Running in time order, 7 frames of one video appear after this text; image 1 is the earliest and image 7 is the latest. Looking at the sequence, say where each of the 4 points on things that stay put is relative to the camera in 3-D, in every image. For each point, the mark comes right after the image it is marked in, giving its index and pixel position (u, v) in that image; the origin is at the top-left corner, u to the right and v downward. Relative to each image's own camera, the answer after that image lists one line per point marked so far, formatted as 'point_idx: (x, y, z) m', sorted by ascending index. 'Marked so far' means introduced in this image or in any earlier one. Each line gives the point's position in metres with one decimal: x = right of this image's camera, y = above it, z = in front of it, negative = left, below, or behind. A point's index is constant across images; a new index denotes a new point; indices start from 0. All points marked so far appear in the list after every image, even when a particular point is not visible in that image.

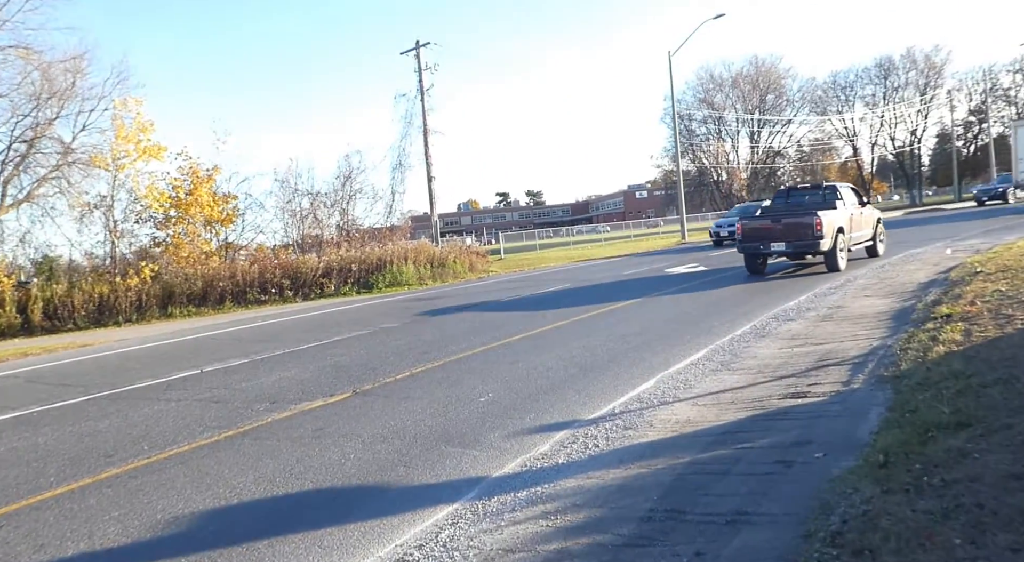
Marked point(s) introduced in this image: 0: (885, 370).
0: (+3.4, -0.8, +7.9) m
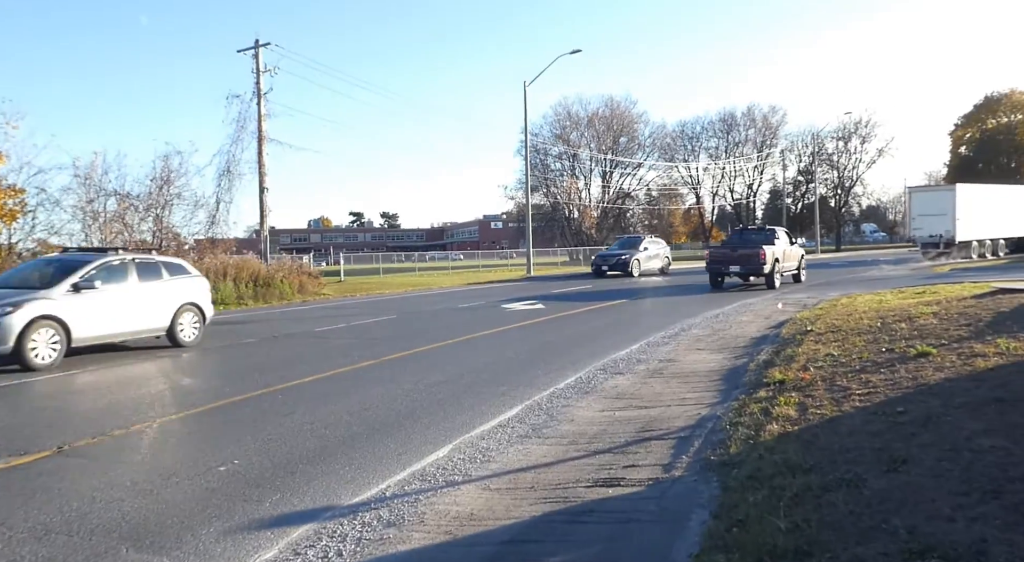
0: (+1.5, -1.3, +6.7) m
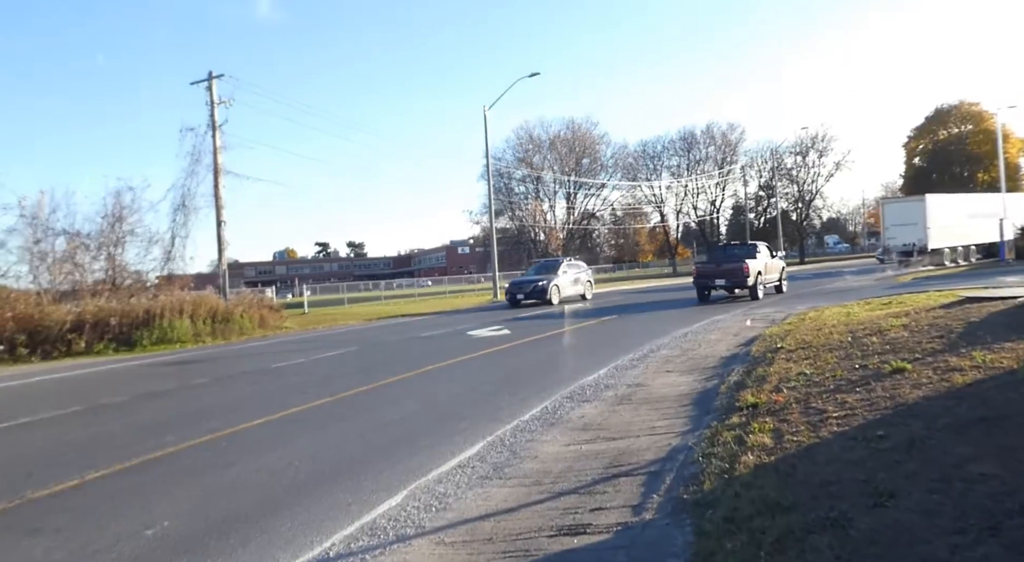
0: (+1.2, -1.5, +6.2) m
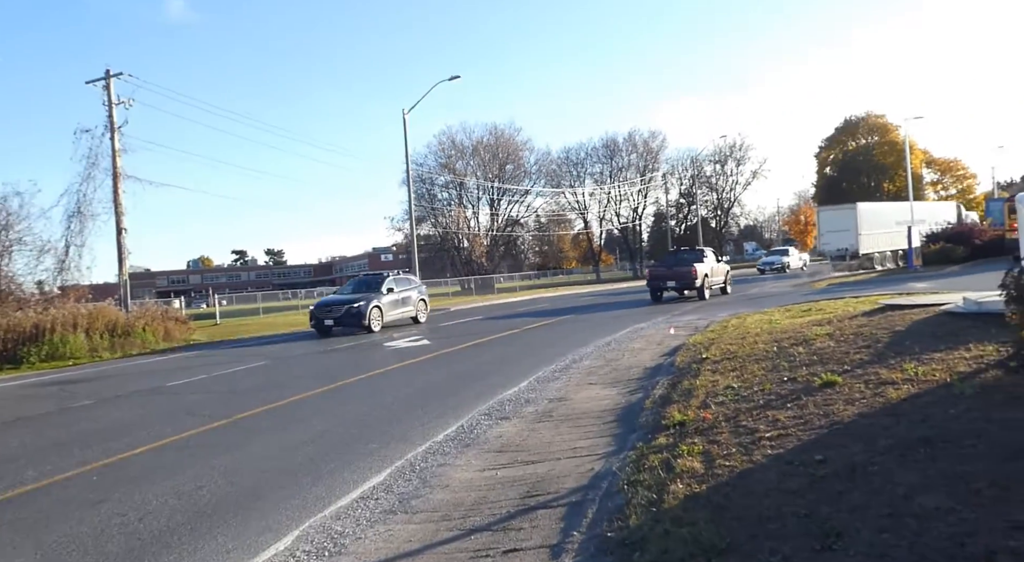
0: (+0.6, -1.6, +5.6) m
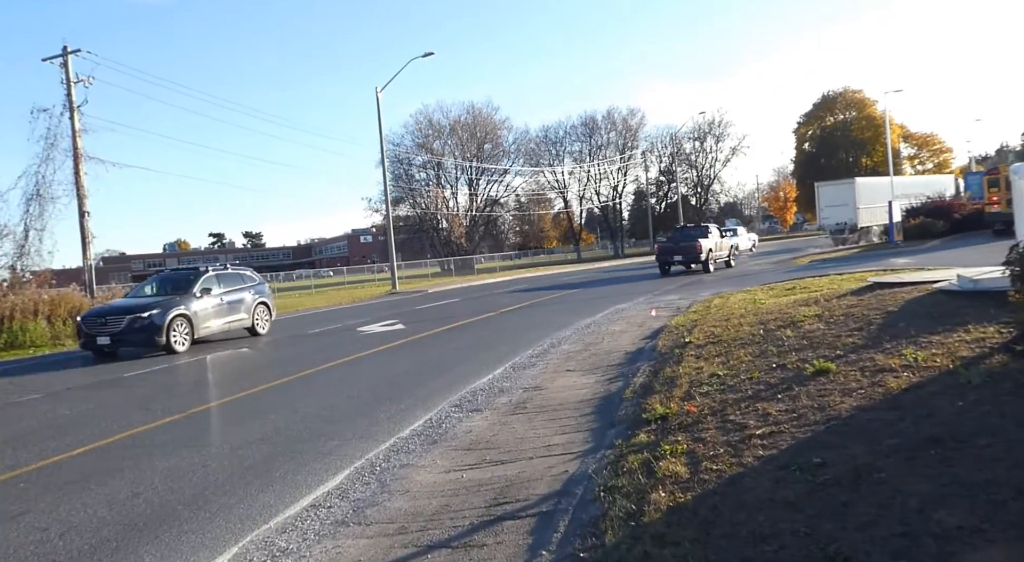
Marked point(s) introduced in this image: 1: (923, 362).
0: (+0.4, -1.5, +4.9) m
1: (+3.5, -0.7, +7.5) m
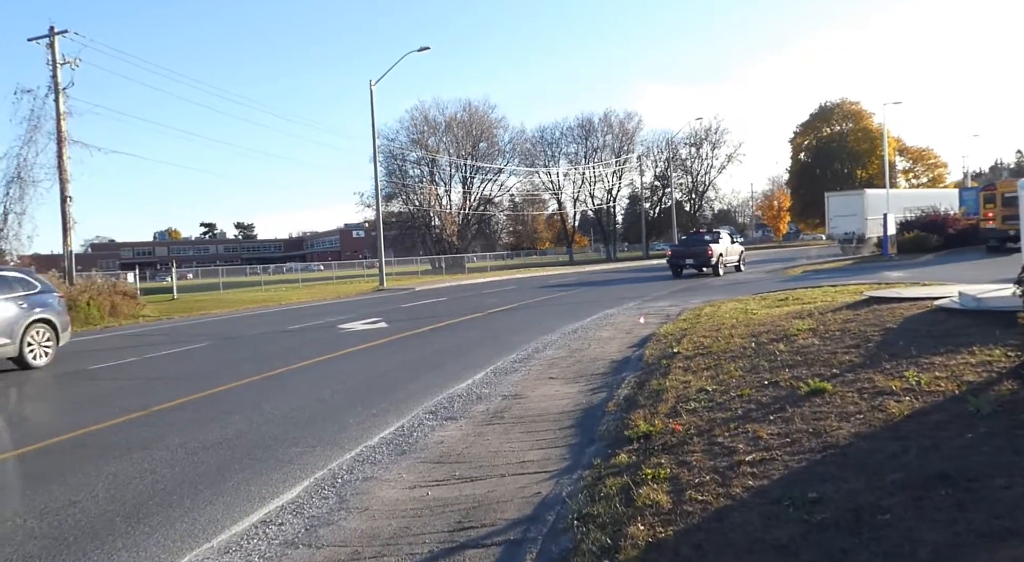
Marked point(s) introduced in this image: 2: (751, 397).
0: (+0.2, -1.5, +4.4) m
1: (+3.3, -0.8, +7.0) m
2: (+2.2, -1.0, +7.8) m
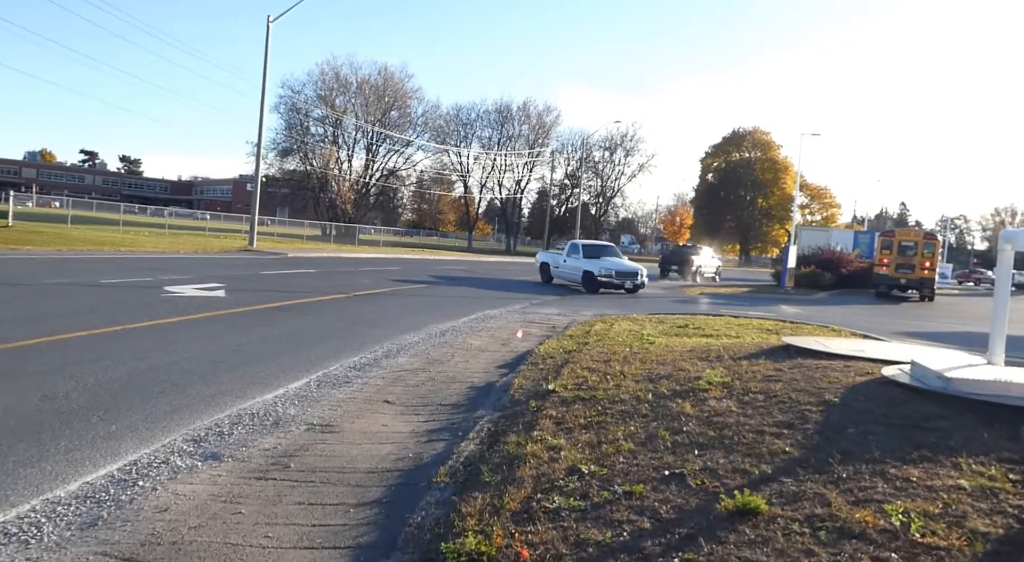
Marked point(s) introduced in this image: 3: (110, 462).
0: (-0.8, -1.6, +1.5) m
1: (+2.1, -1.3, +4.4) m
2: (+0.8, -1.3, +5.1) m
3: (-2.9, -1.3, +6.3) m
